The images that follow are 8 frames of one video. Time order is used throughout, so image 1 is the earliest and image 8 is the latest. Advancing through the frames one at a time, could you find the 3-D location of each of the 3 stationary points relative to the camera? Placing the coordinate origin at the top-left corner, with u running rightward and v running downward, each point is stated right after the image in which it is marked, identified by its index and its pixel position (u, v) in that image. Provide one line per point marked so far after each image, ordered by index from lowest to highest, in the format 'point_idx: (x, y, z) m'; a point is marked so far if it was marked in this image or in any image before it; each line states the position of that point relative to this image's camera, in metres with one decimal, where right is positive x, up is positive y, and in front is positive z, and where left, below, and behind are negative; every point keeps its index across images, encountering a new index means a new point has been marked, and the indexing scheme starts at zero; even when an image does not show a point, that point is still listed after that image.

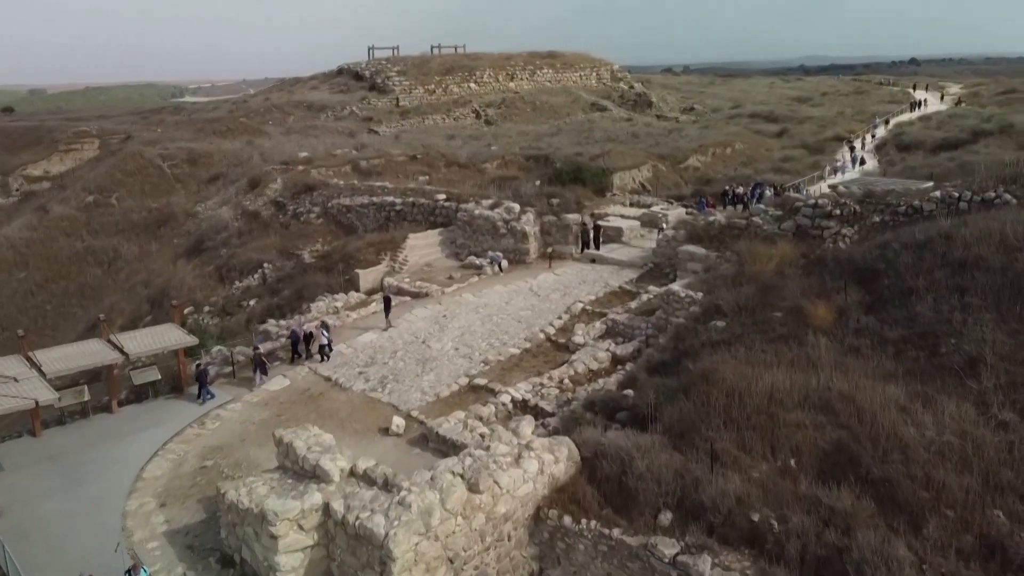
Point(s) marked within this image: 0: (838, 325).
0: (+4.0, -0.5, +10.0) m
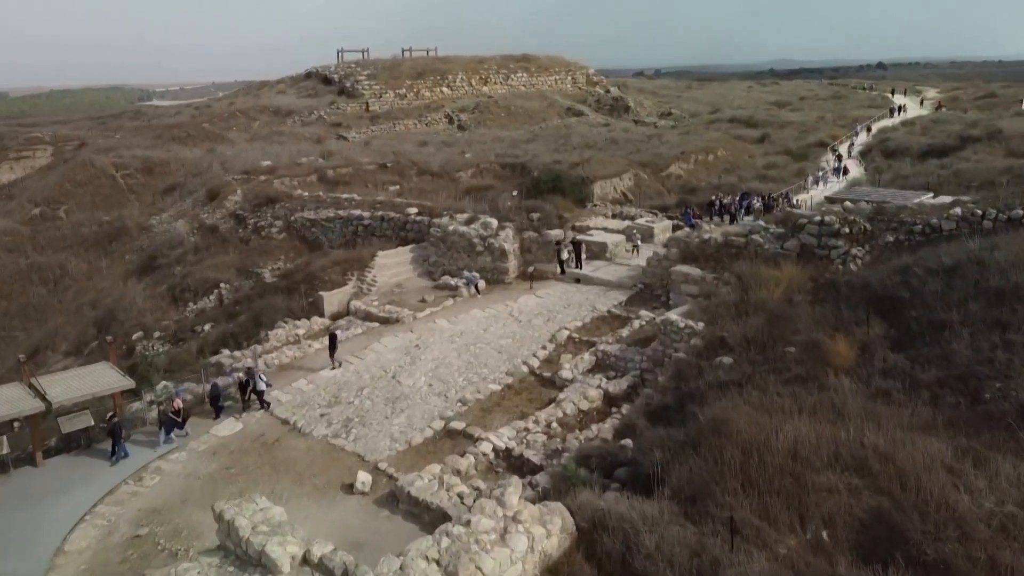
0: (+3.8, -0.8, +8.8) m
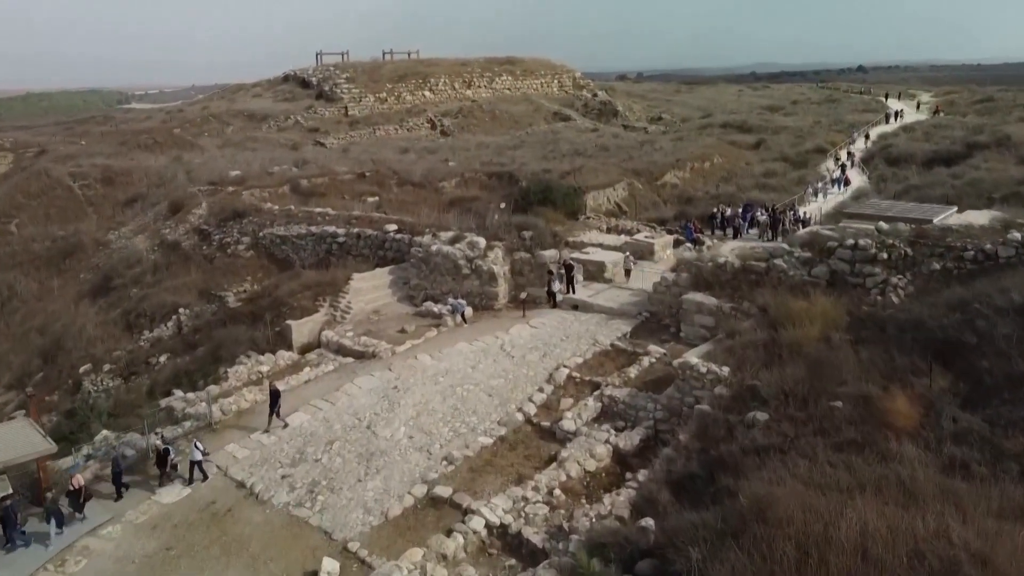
0: (+3.8, -1.2, +7.4) m
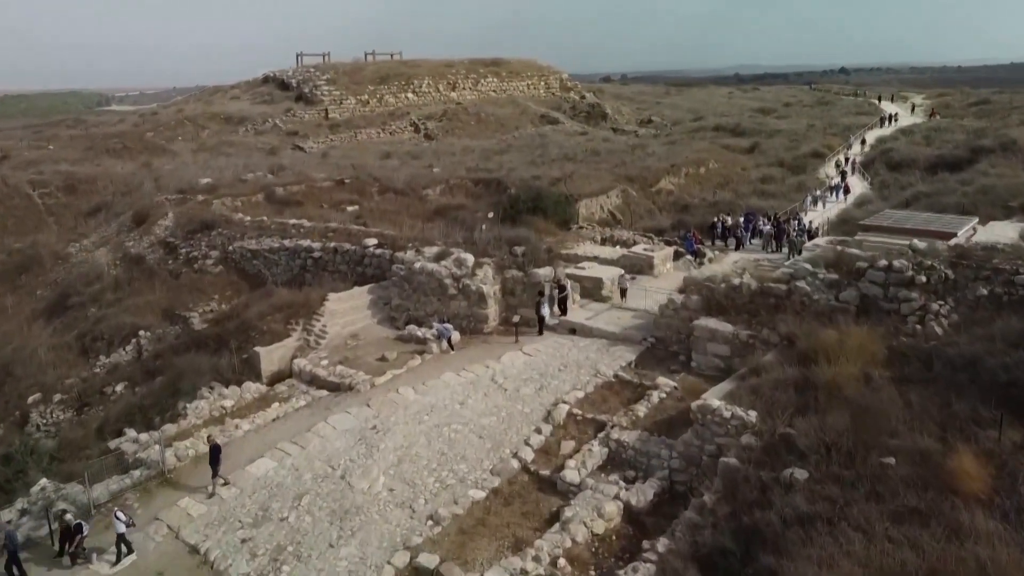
0: (+3.8, -1.6, +6.3) m
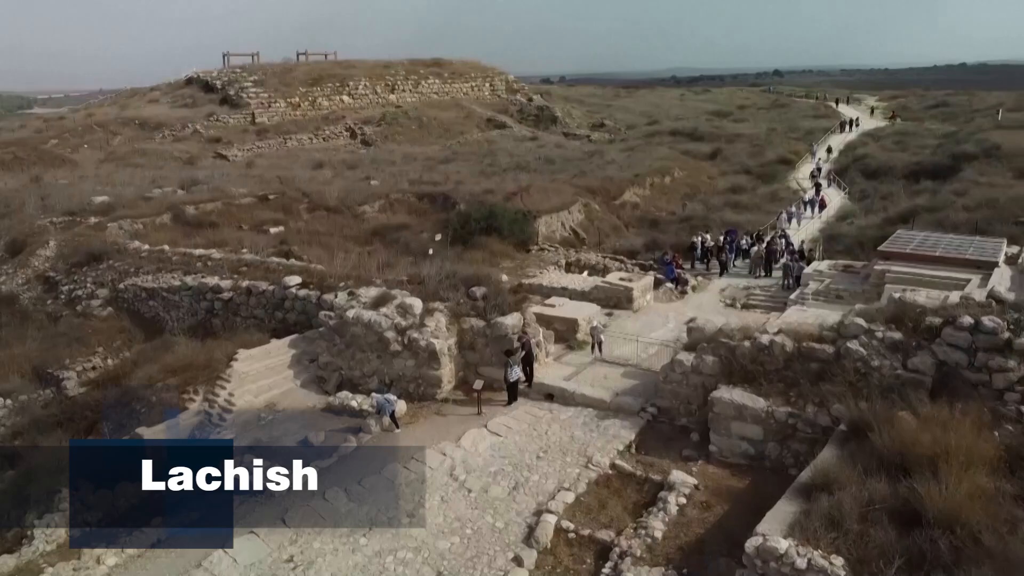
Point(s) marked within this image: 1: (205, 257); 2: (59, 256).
0: (+3.7, -2.1, +3.9) m
1: (-5.2, +0.5, +13.7) m
2: (-8.6, +0.6, +15.5) m
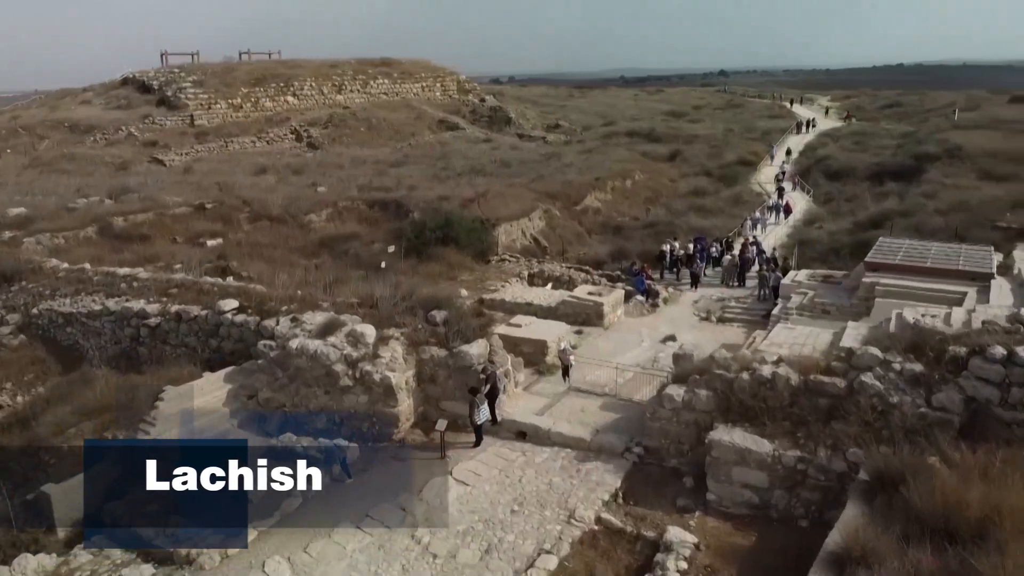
0: (+3.7, -2.4, +3.0) m
1: (-5.8, +0.2, +12.3) m
2: (-9.3, +0.2, +13.9) m
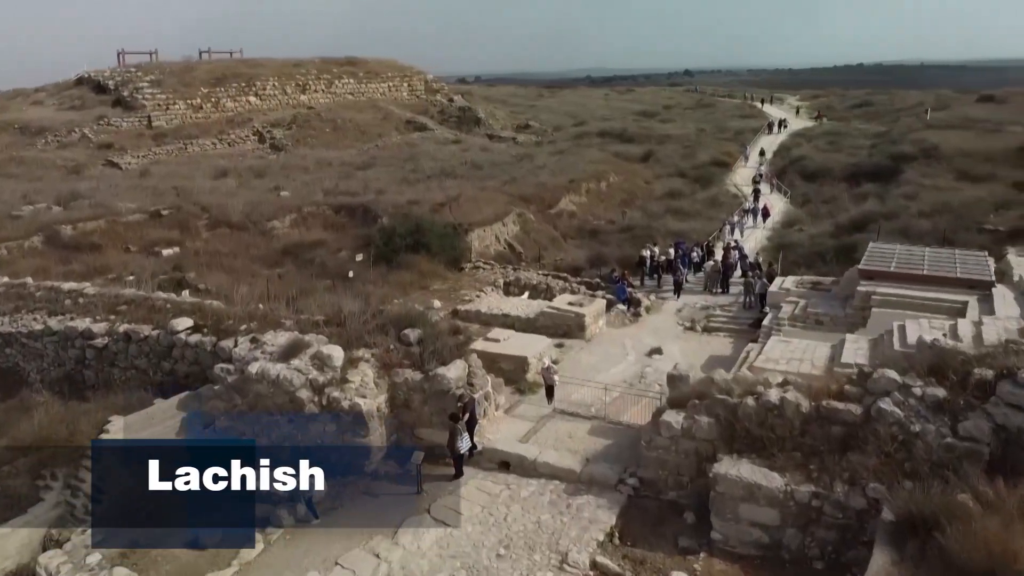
0: (+3.8, -2.5, +2.5) m
1: (-6.1, -0.1, +11.4) m
2: (-9.7, -0.1, +12.8) m
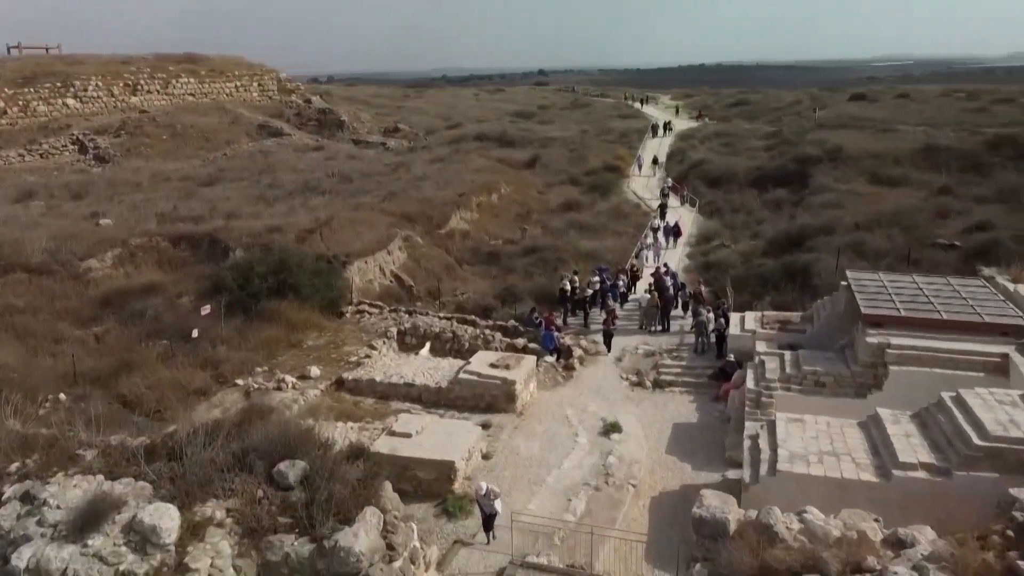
0: (+4.4, -3.0, +0.2) m
1: (-6.9, -1.1, +7.4) m
2: (-10.7, -1.2, +8.2) m
